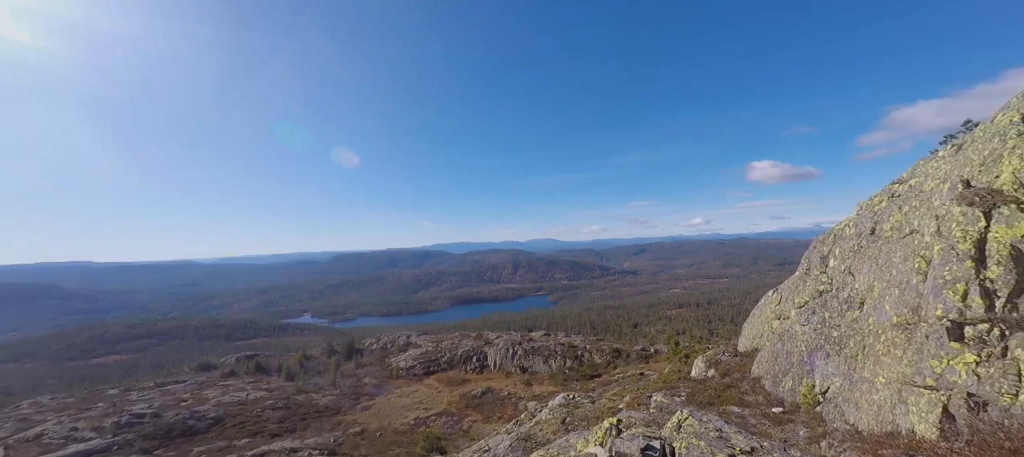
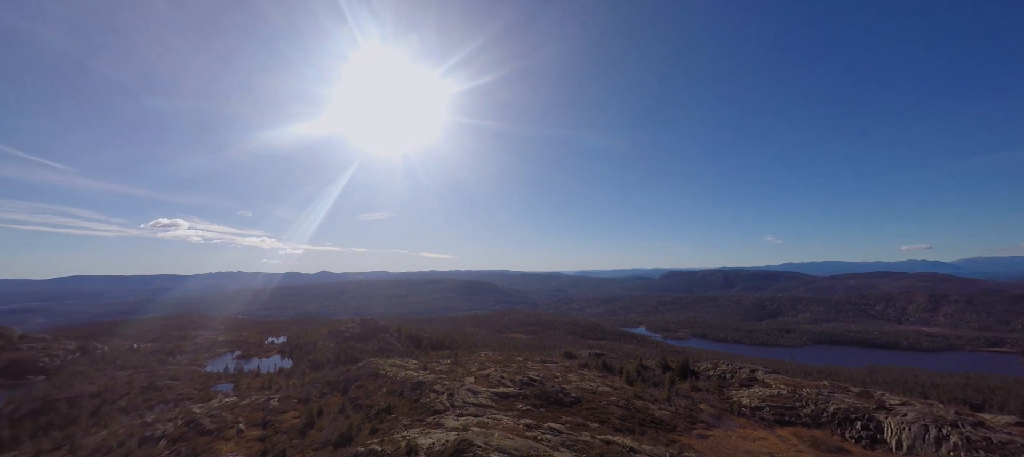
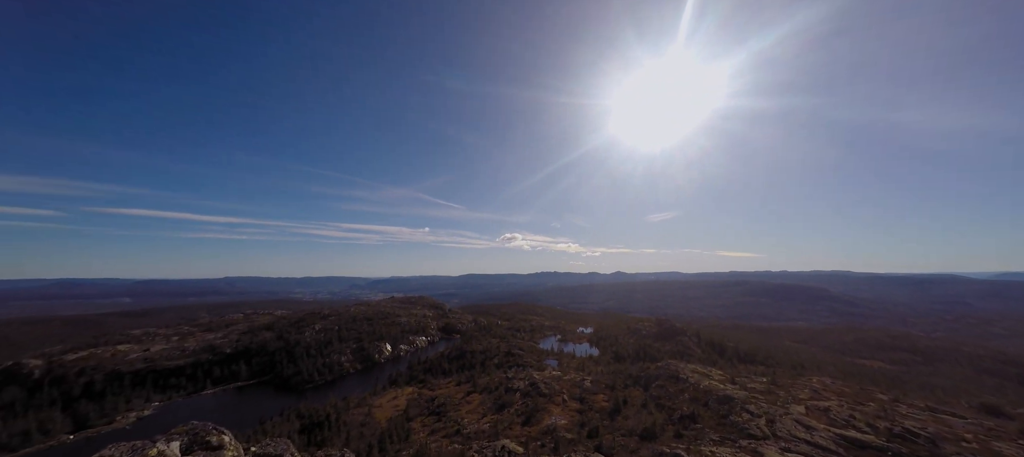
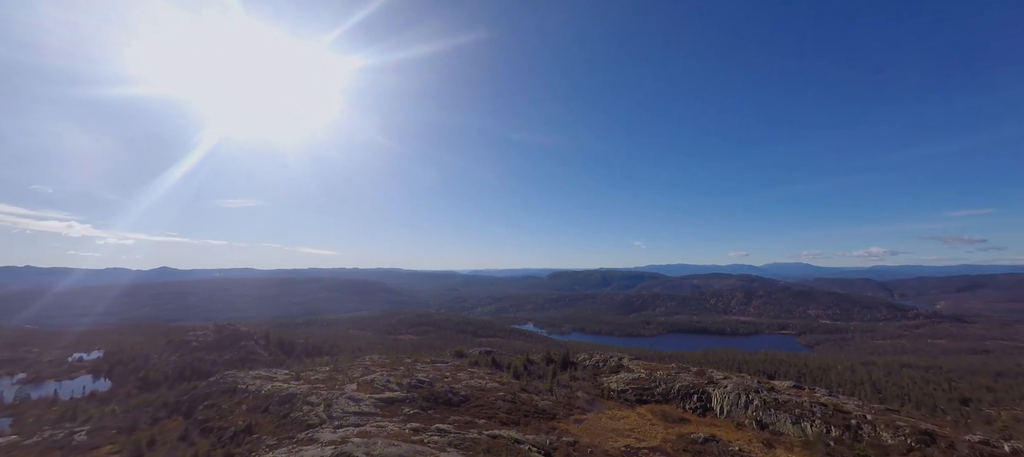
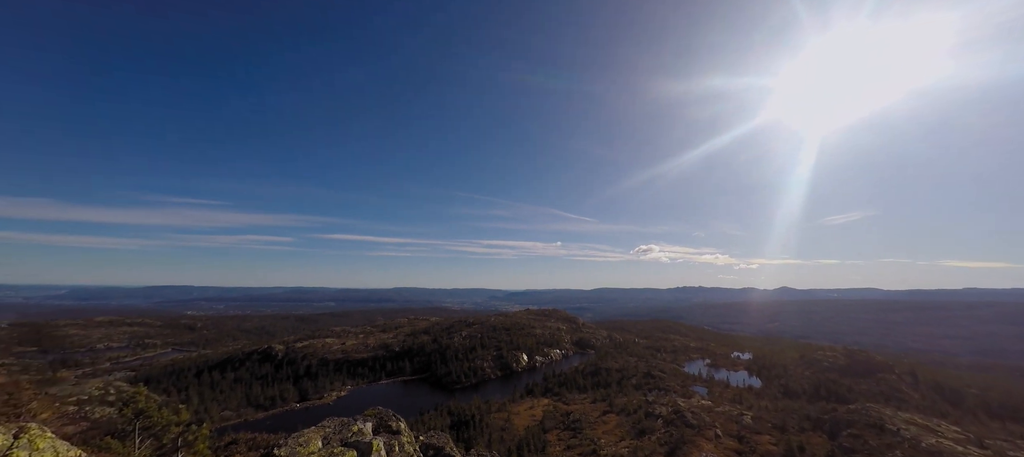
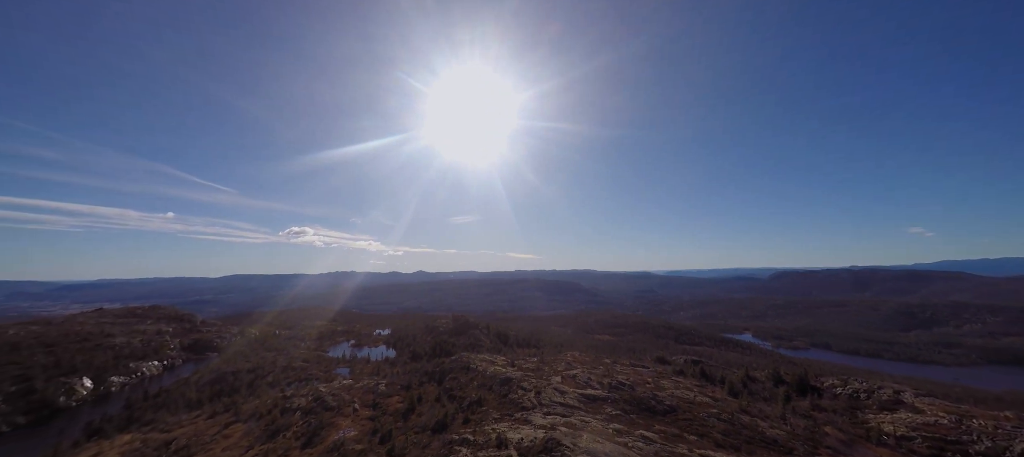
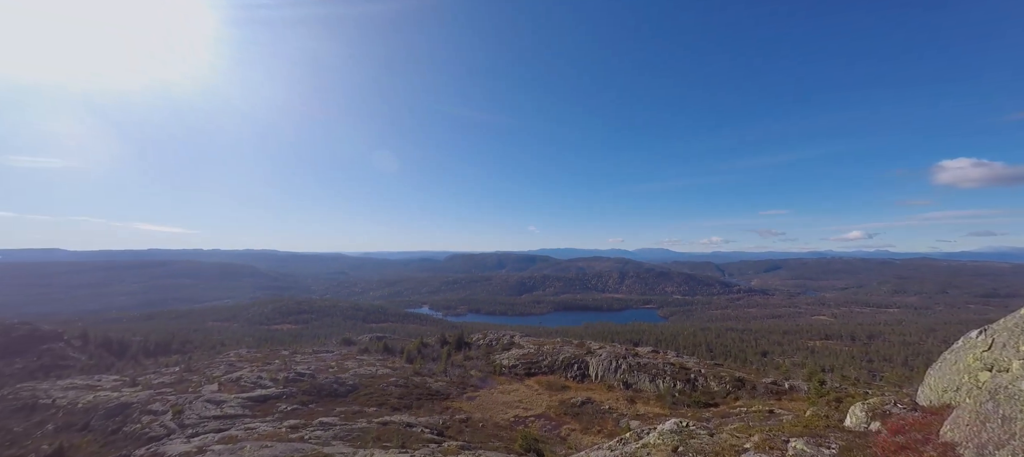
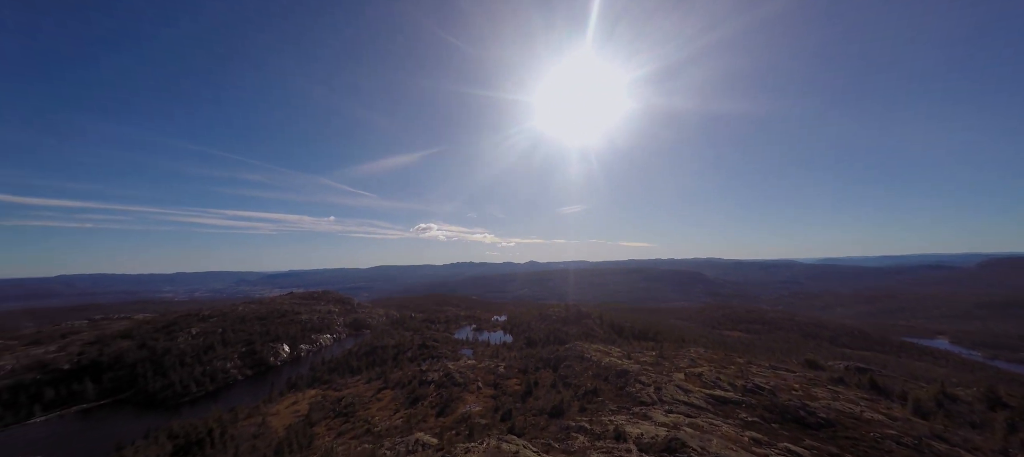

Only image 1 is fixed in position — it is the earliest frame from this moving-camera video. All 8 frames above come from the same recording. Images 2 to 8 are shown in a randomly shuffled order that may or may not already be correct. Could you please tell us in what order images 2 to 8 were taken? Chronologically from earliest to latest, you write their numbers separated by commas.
7, 4, 2, 6, 8, 3, 5
